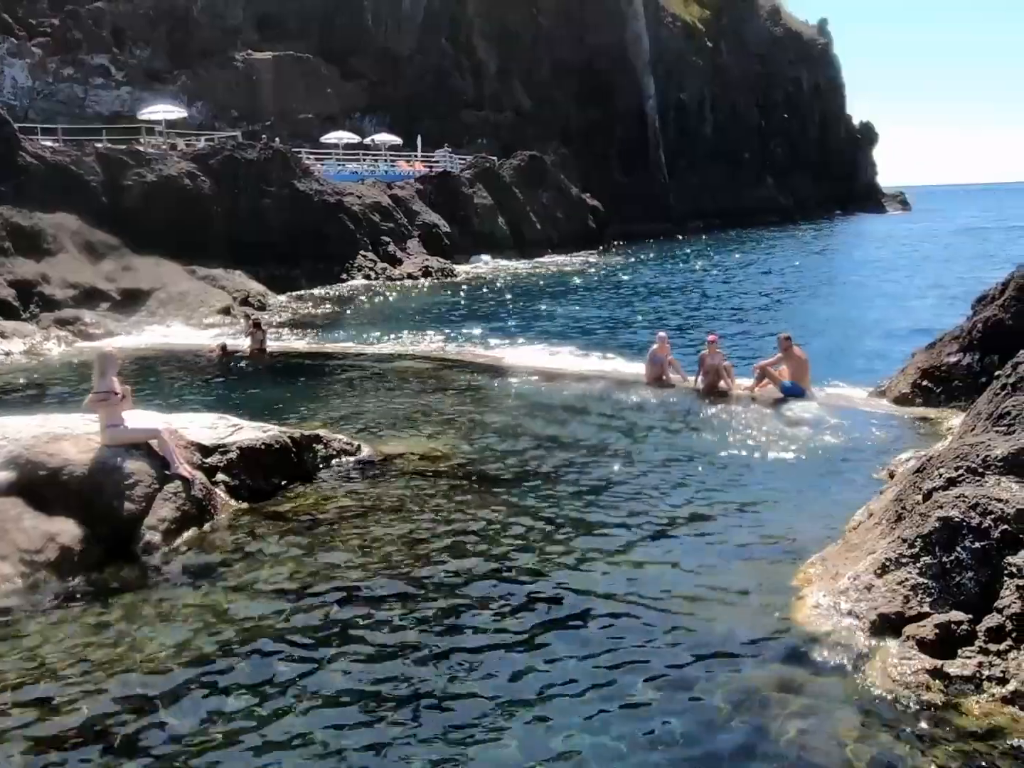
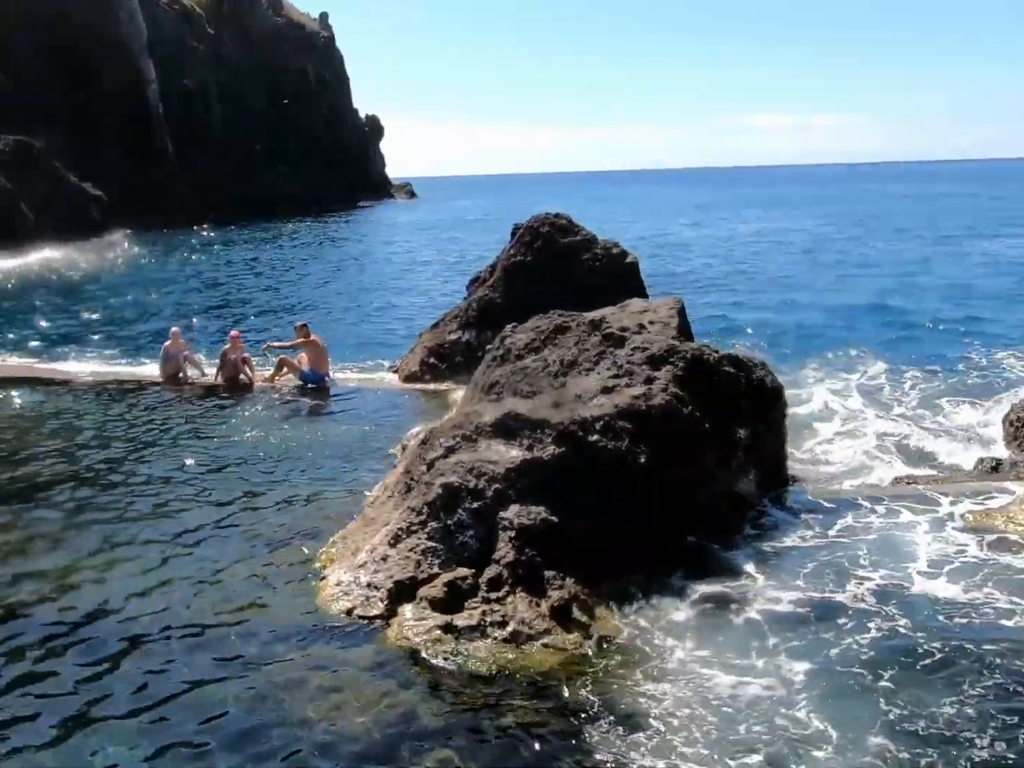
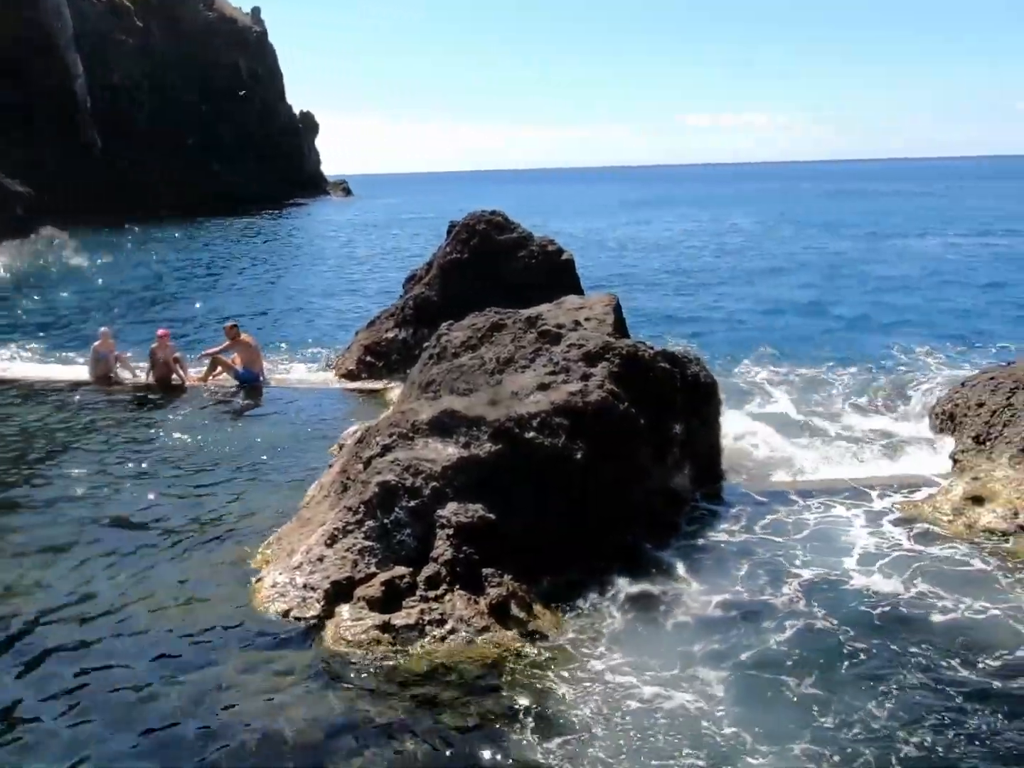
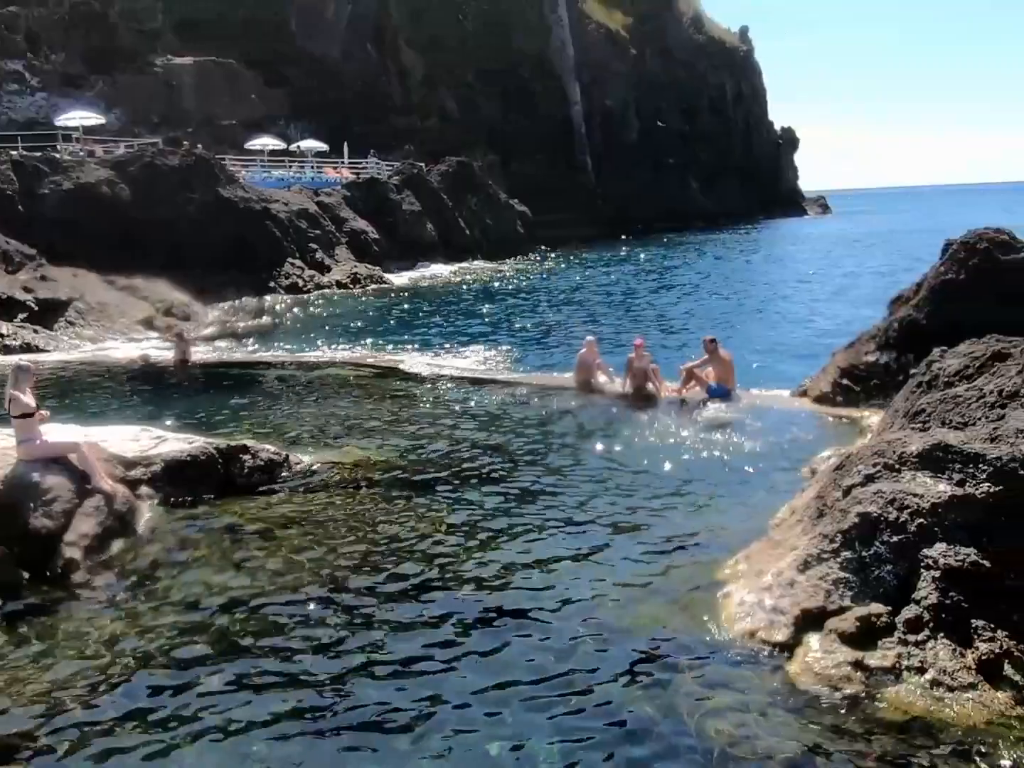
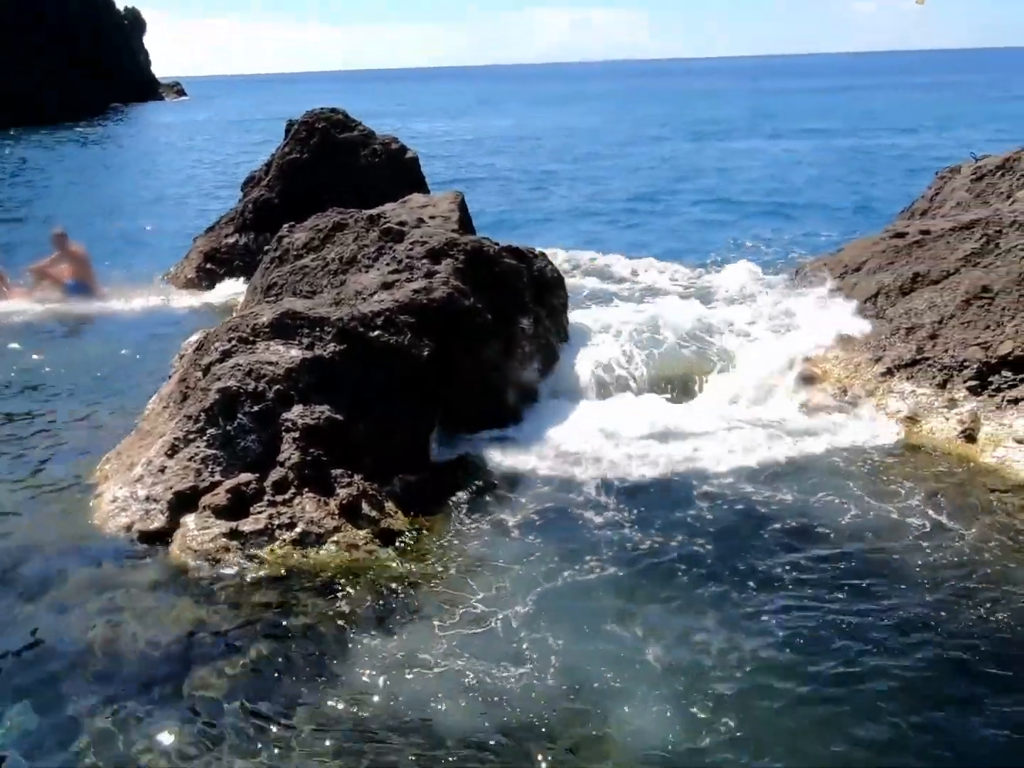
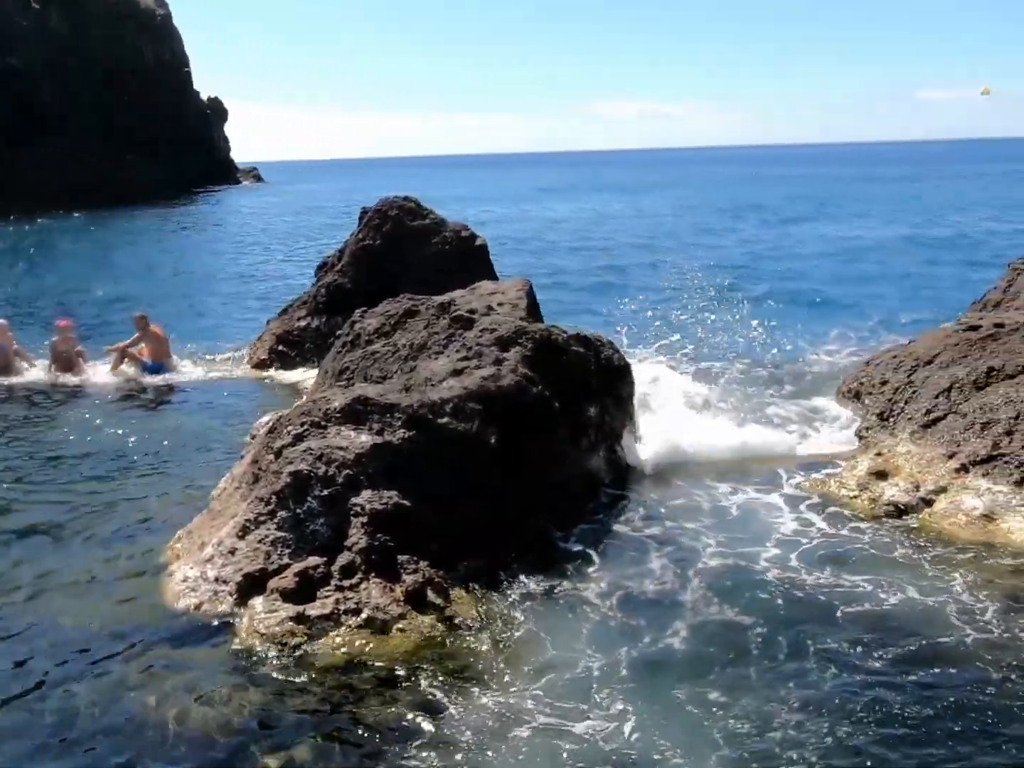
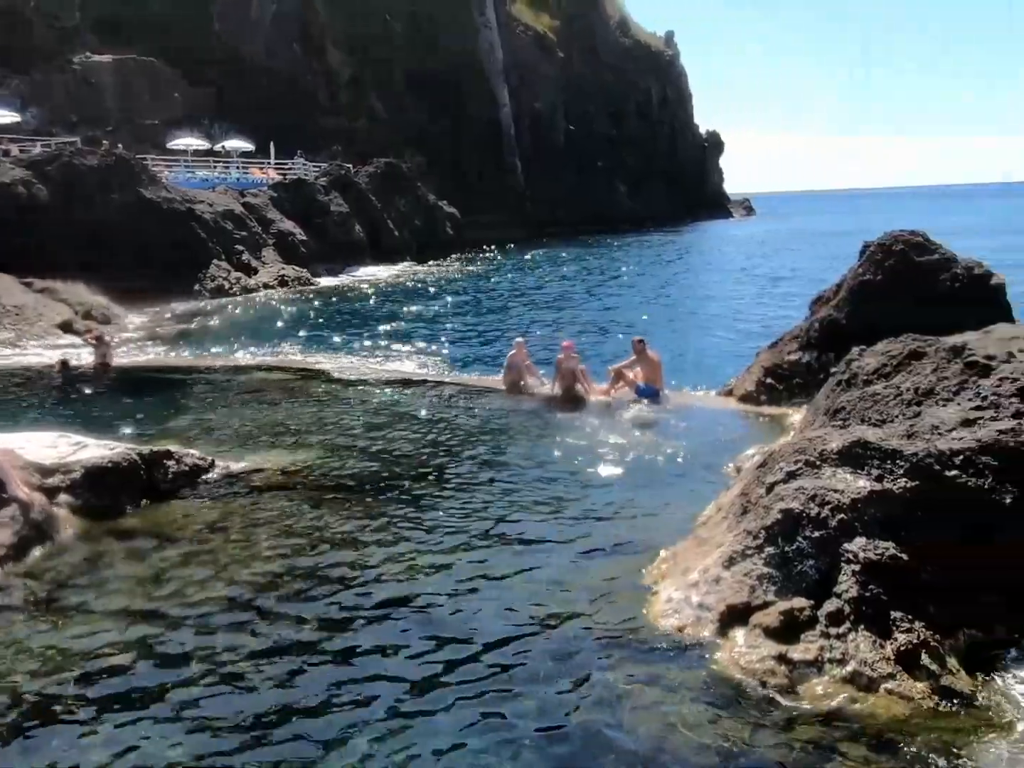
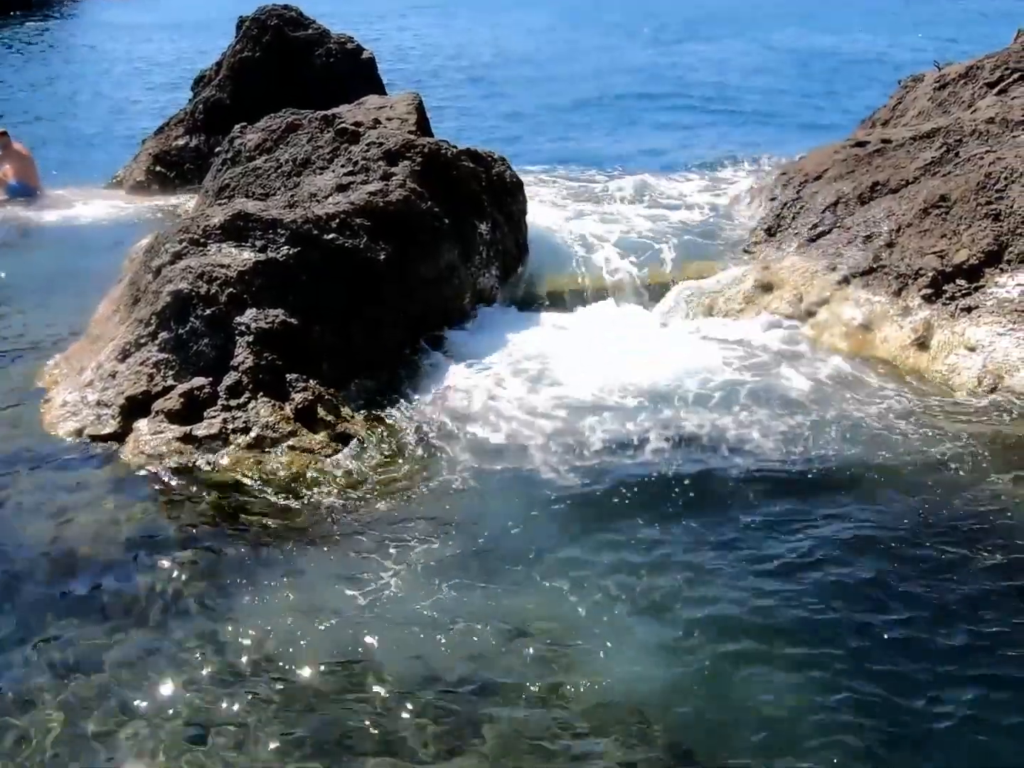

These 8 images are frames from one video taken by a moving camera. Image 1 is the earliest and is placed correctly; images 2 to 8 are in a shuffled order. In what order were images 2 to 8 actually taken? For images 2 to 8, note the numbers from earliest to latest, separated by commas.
4, 7, 2, 3, 6, 5, 8
